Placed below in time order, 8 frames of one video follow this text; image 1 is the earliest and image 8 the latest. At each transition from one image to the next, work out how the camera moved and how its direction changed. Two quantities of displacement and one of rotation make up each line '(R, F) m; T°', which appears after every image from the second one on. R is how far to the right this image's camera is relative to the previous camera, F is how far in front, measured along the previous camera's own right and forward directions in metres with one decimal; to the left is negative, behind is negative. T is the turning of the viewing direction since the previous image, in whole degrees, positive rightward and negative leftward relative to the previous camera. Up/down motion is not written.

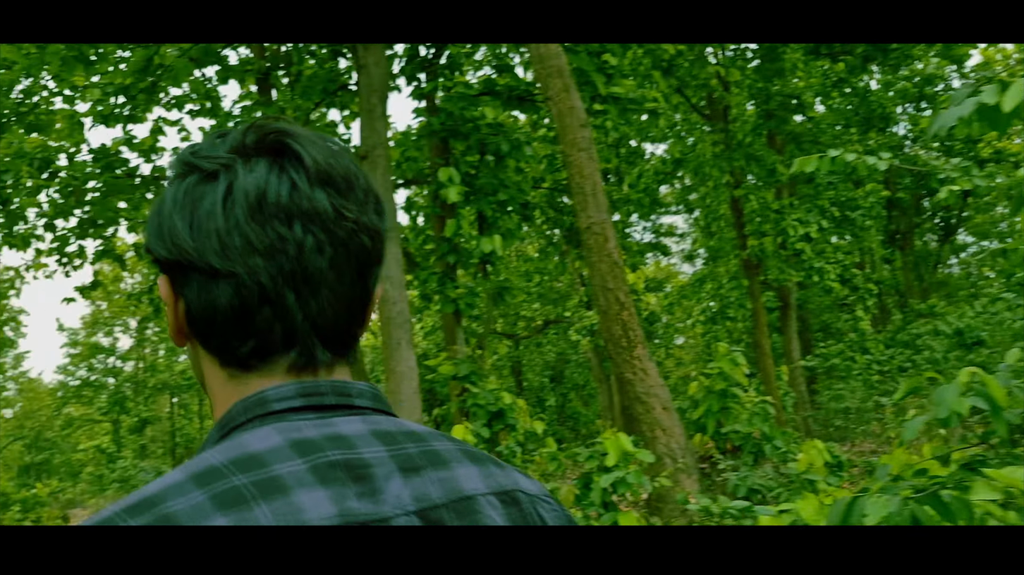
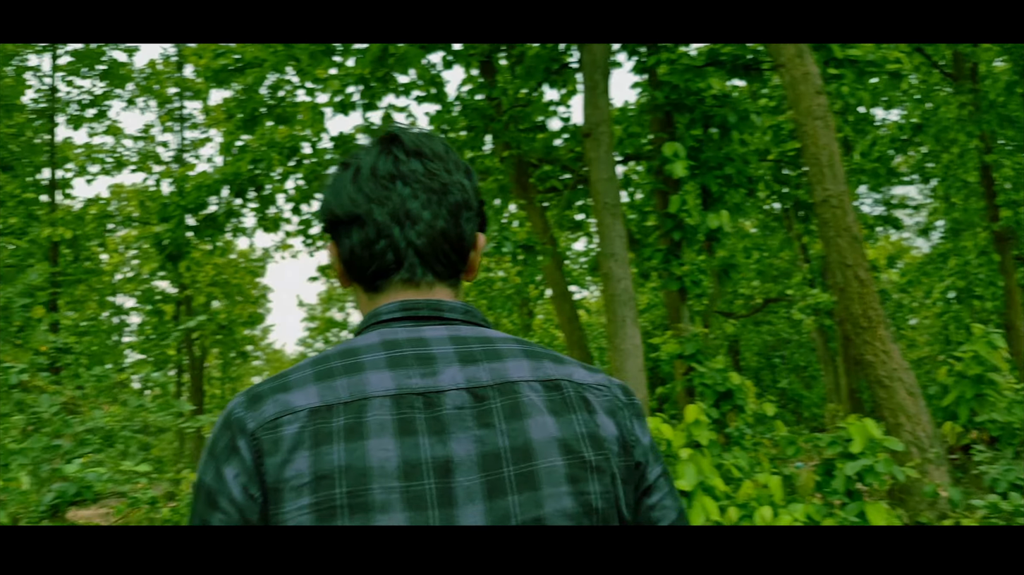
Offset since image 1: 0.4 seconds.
(-0.1, 0.0) m; -13°
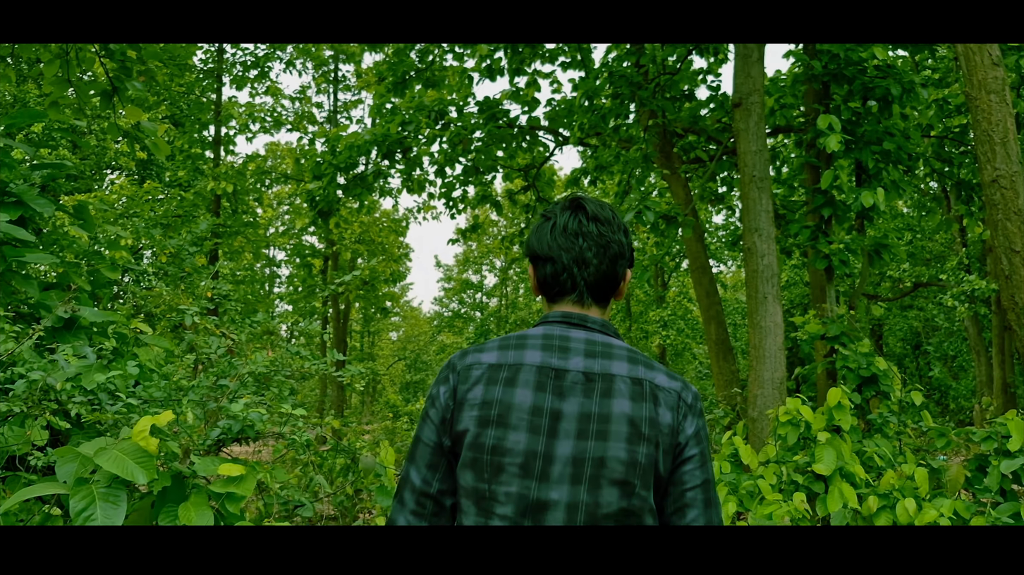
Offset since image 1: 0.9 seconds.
(0.0, 0.0) m; -8°
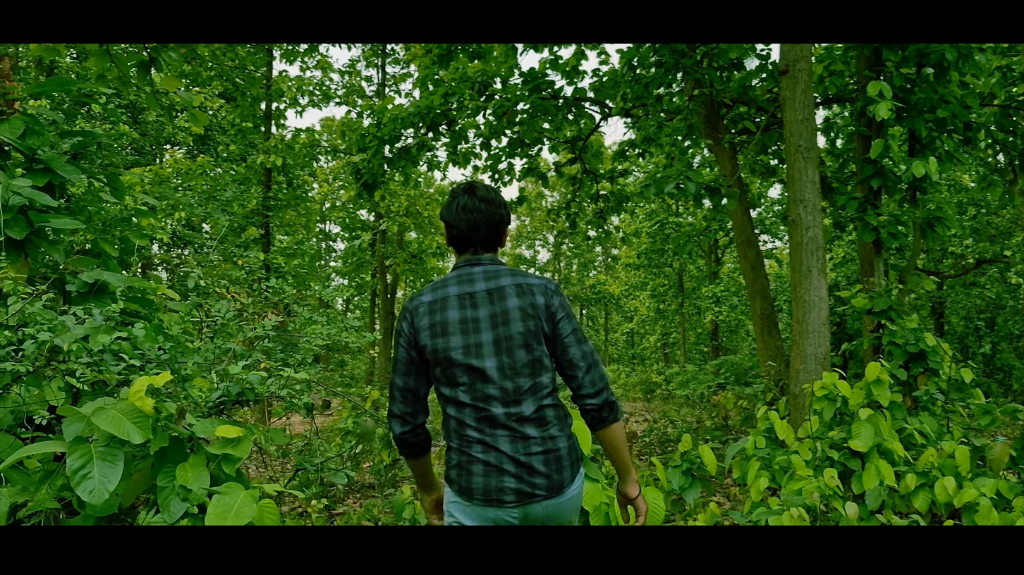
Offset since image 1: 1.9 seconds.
(+0.1, 0.0) m; -4°
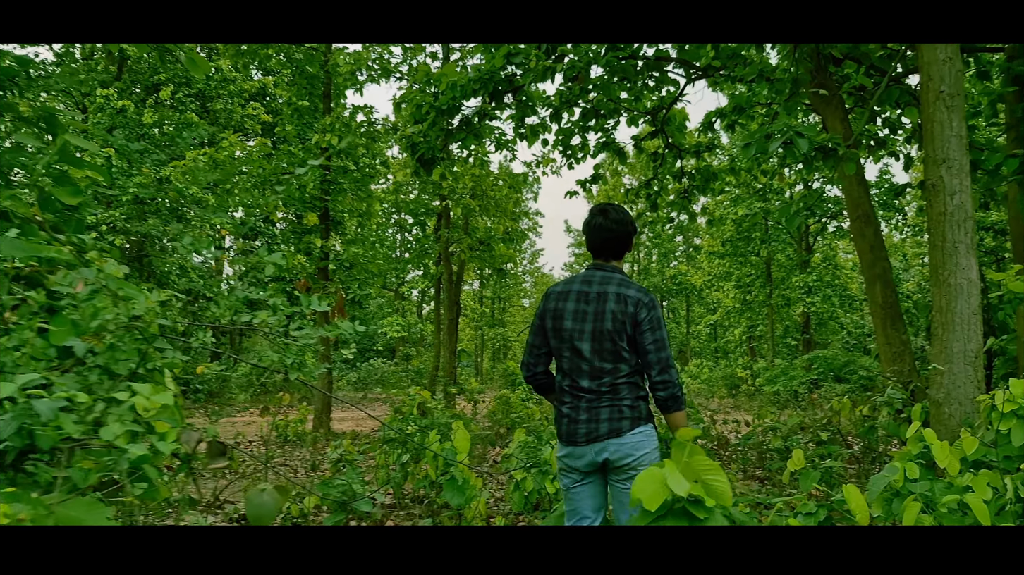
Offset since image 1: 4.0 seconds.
(0.0, +0.7) m; -5°
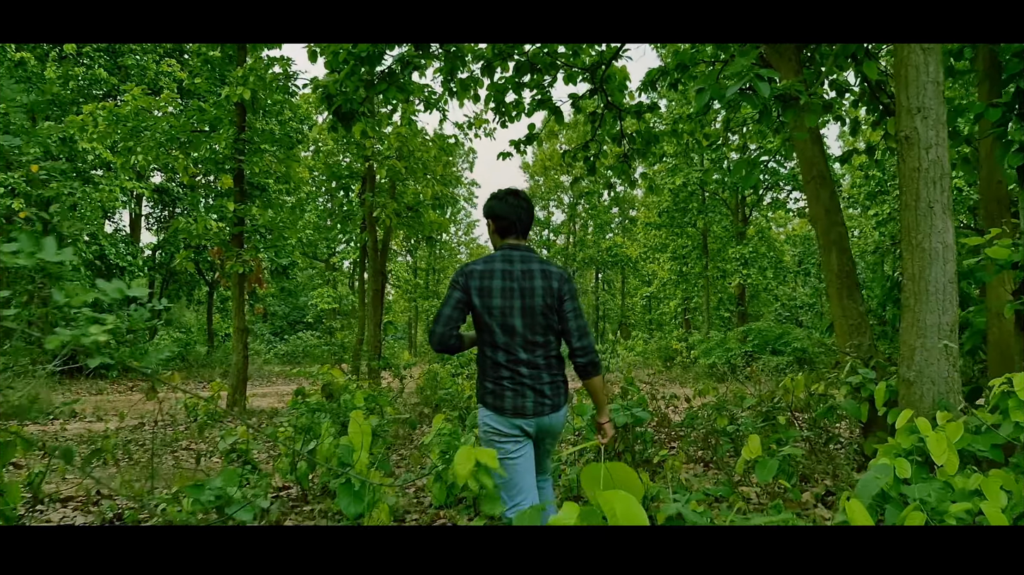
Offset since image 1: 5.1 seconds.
(+0.1, +0.5) m; +4°
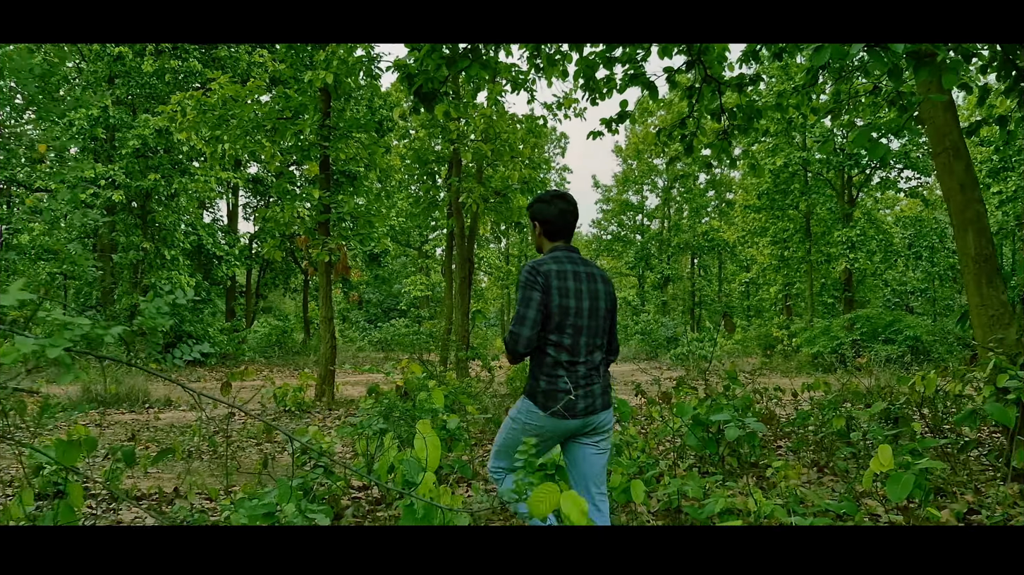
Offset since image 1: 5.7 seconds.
(0.0, +0.3) m; -6°
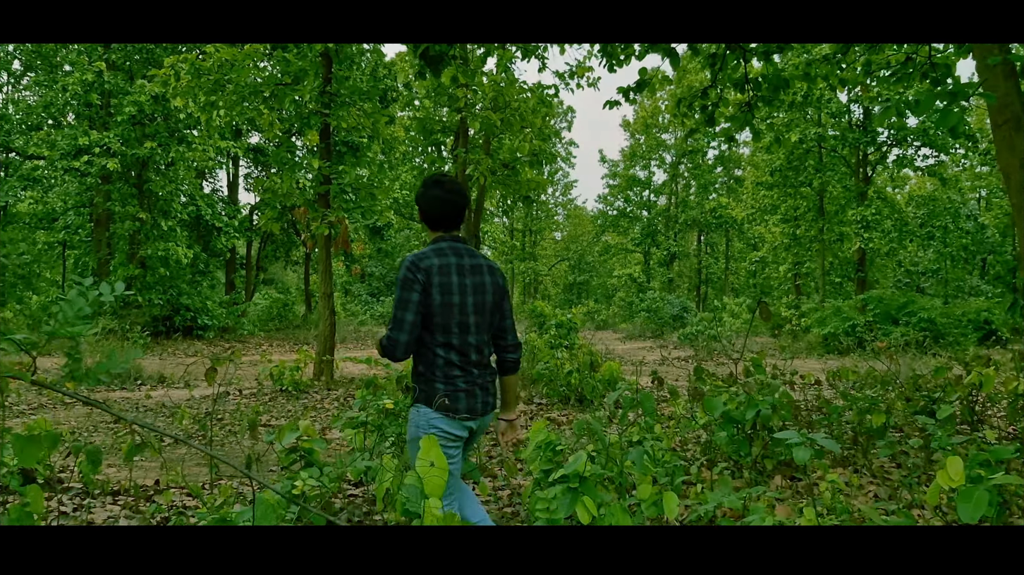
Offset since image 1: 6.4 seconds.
(0.0, +0.3) m; 0°
